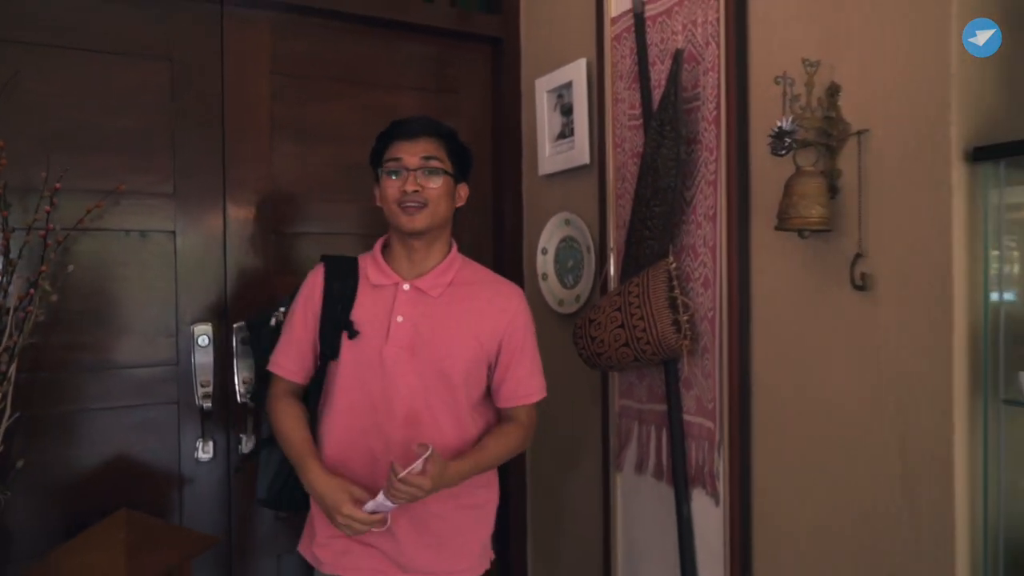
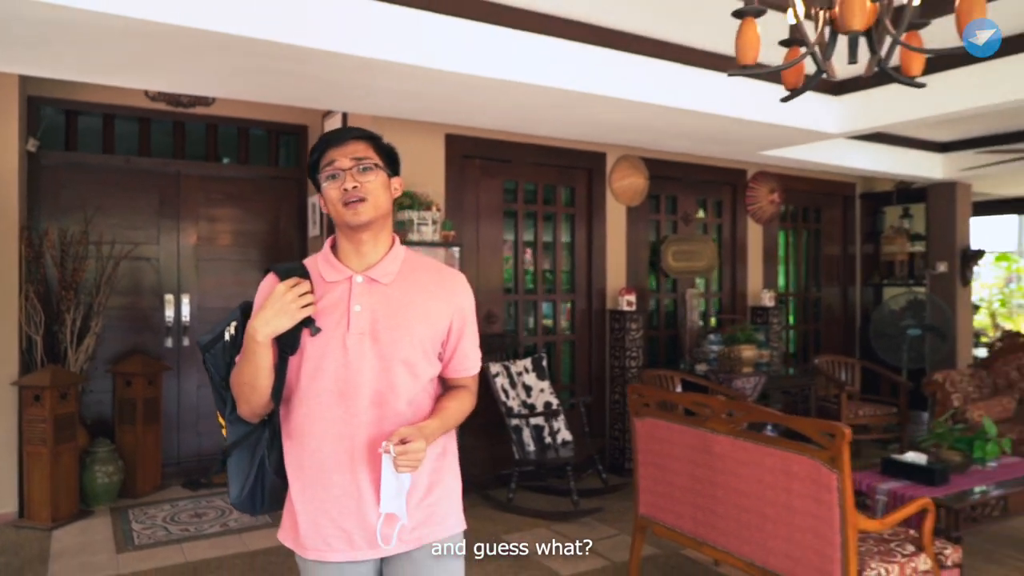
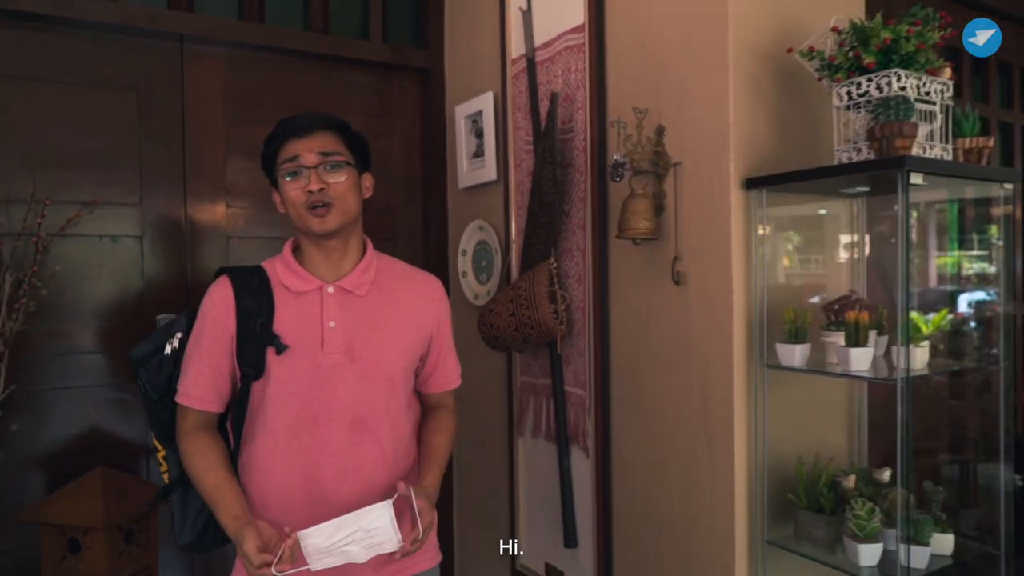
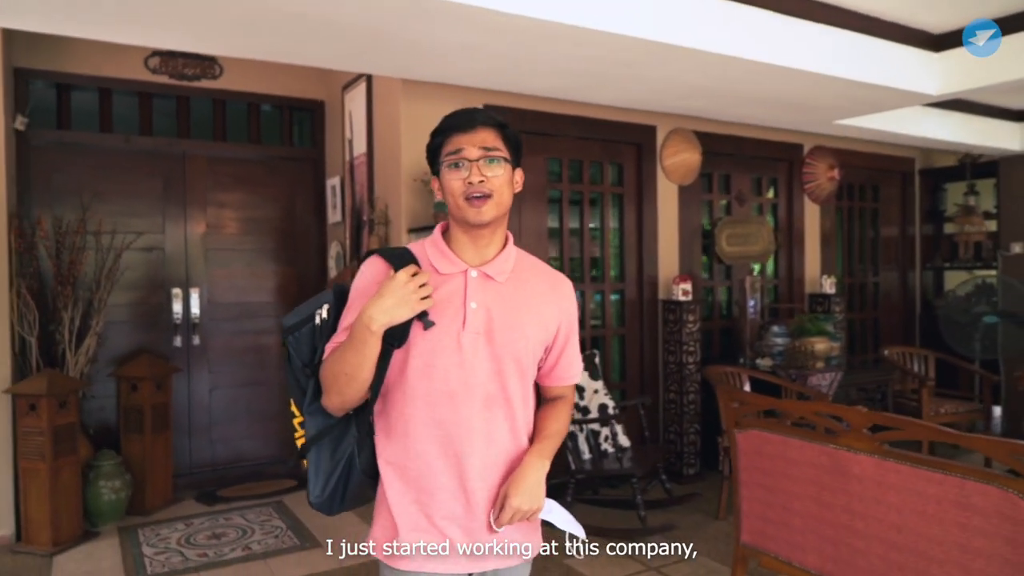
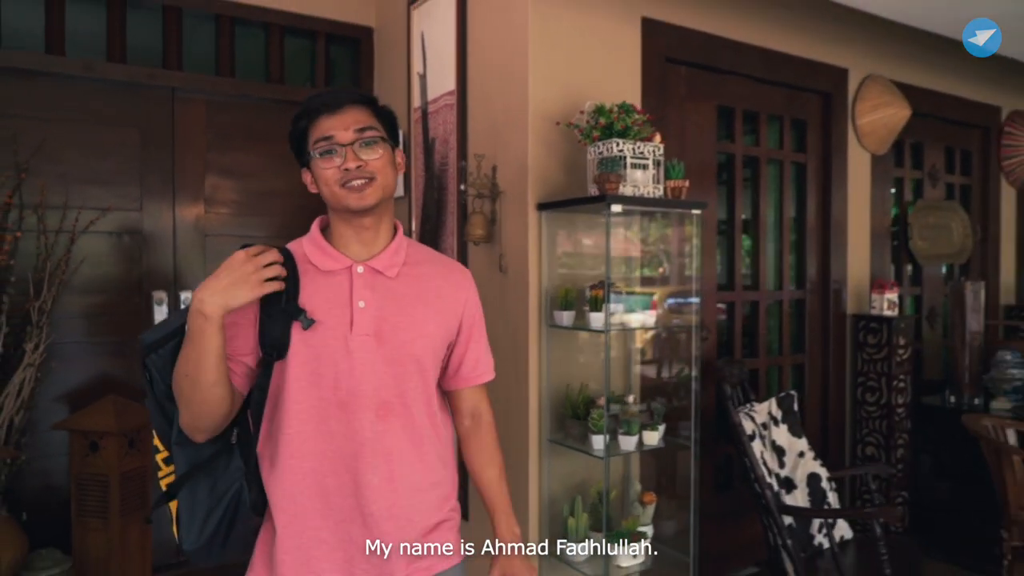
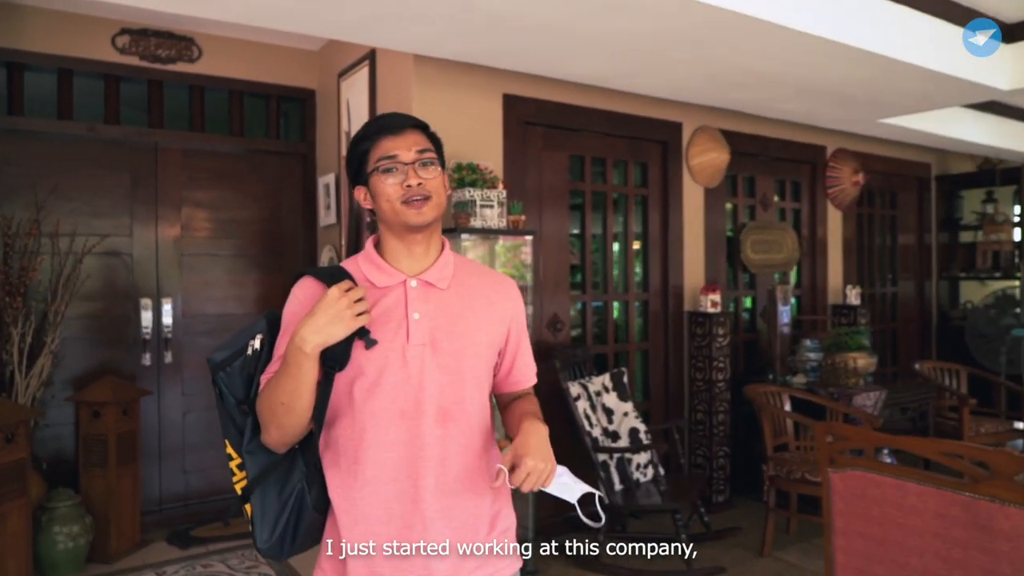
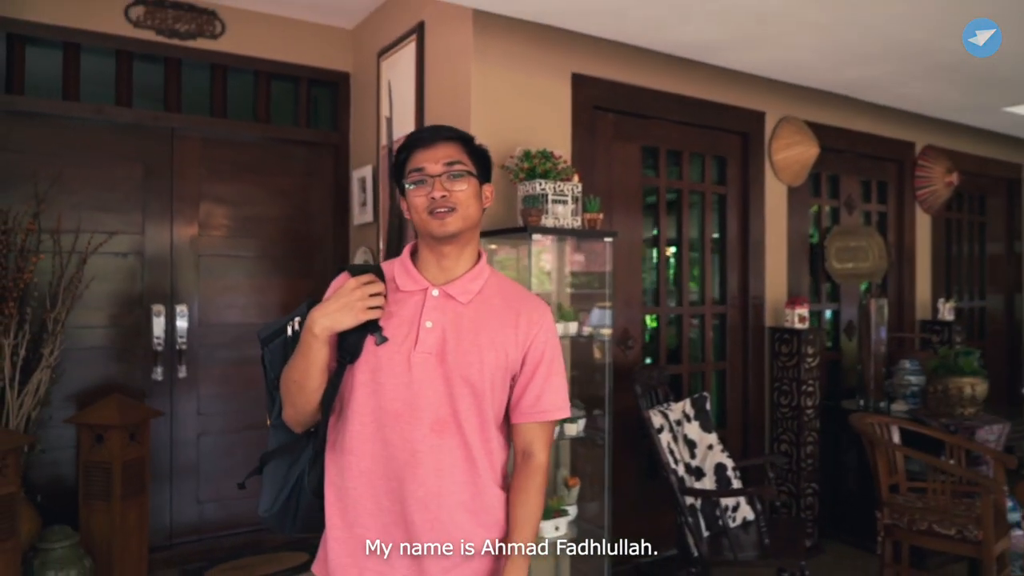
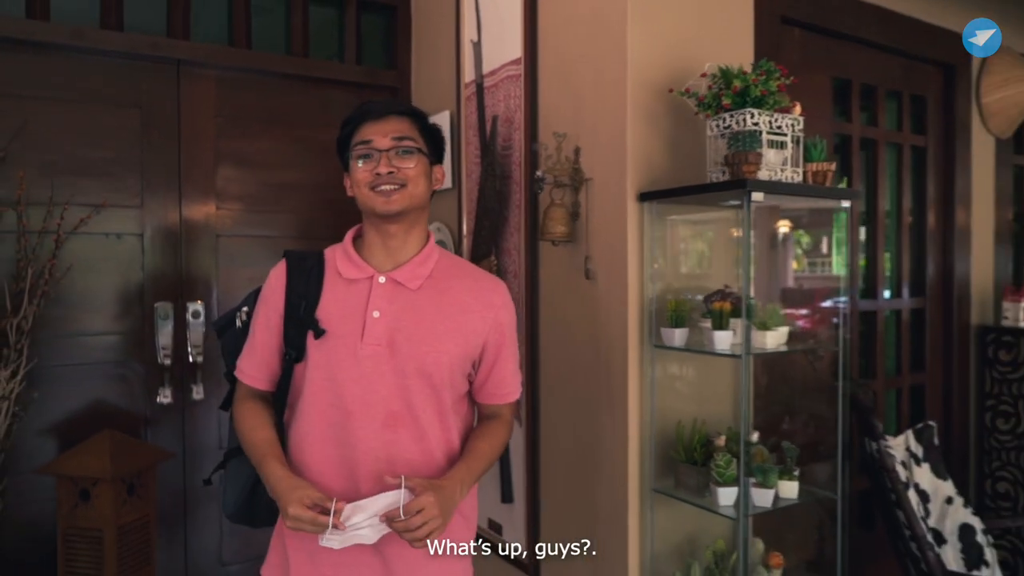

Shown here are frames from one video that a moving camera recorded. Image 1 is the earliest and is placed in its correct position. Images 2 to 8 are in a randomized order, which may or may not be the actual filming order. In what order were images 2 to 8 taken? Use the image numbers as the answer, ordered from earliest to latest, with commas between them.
3, 8, 5, 7, 6, 4, 2
